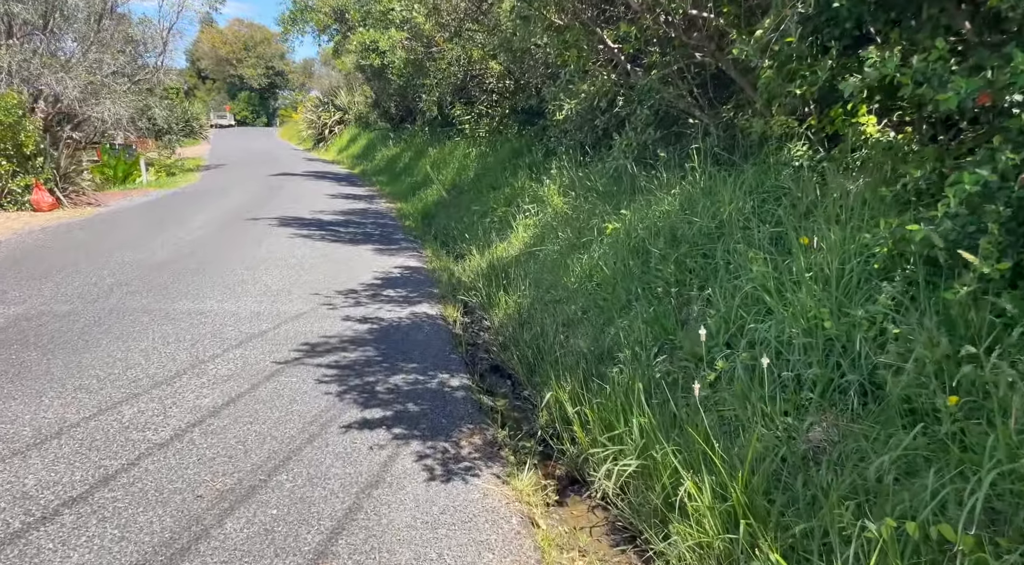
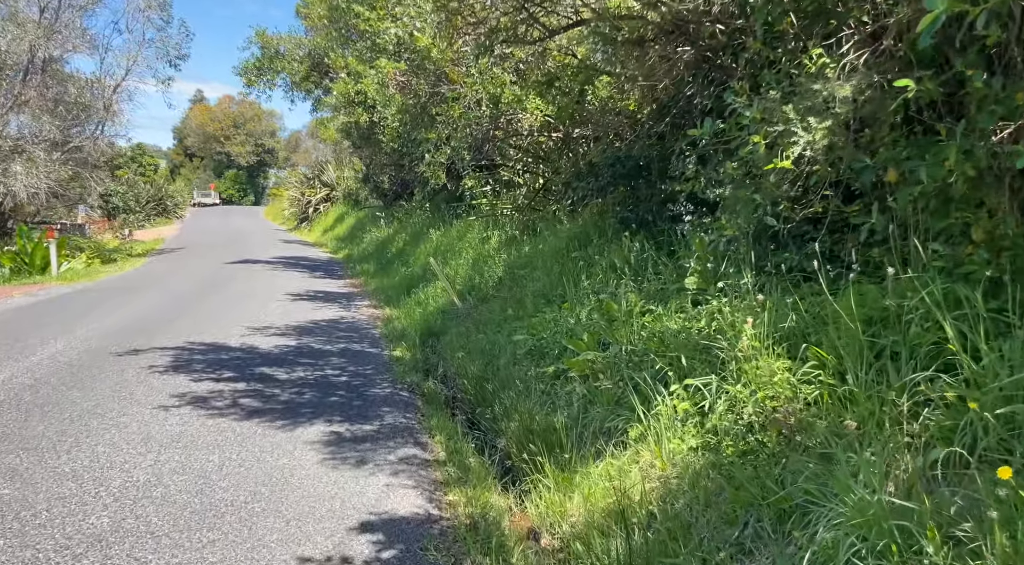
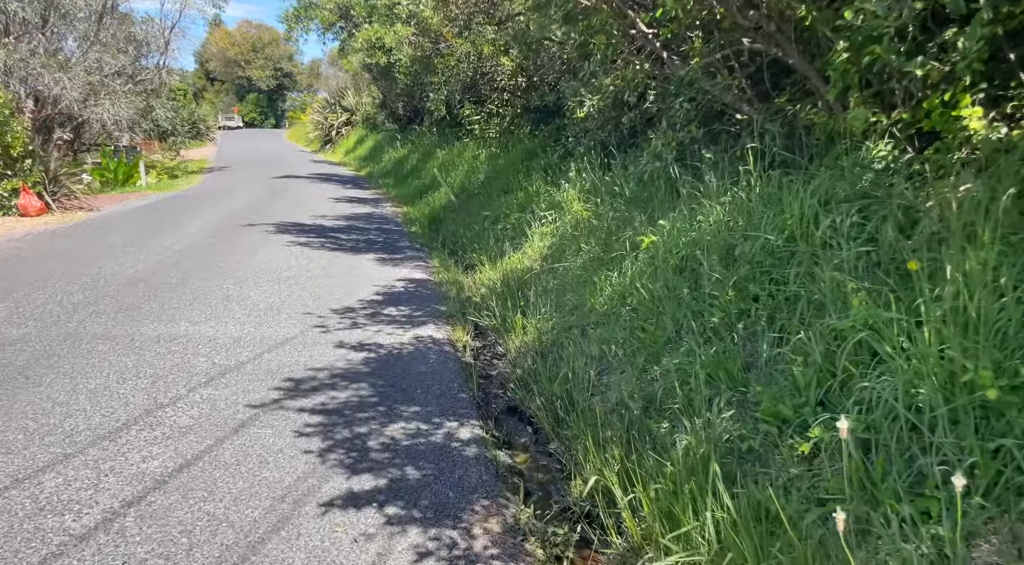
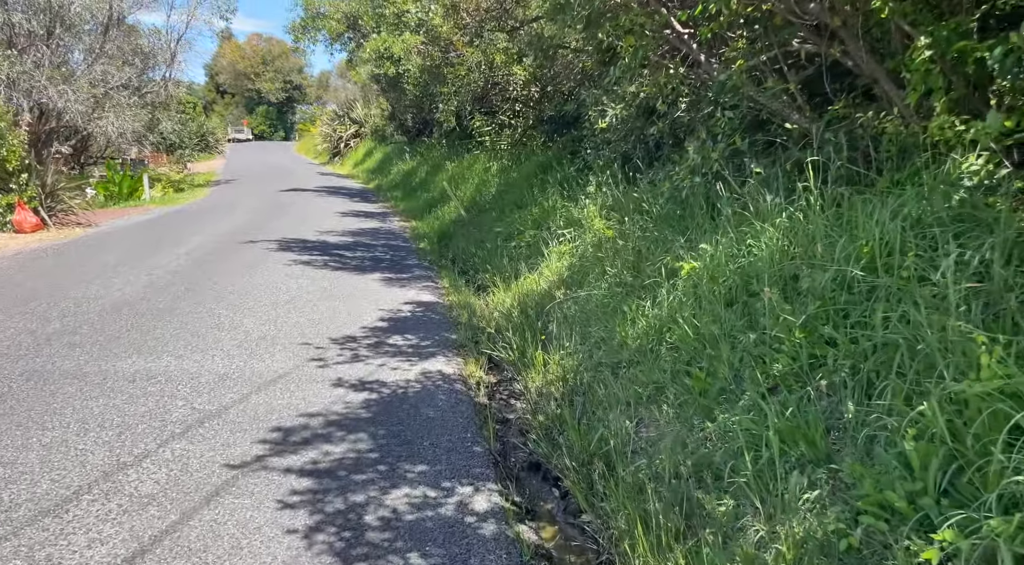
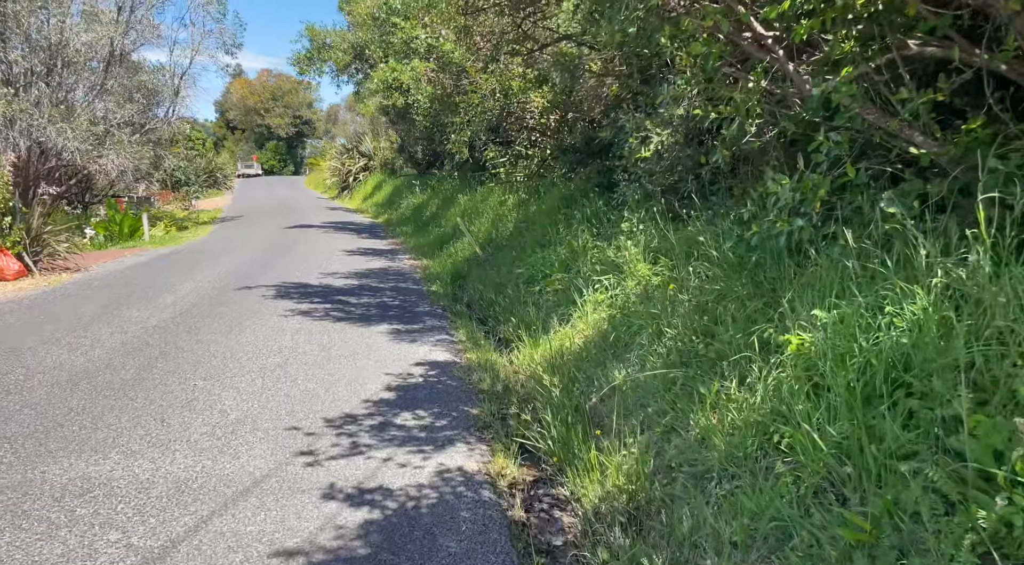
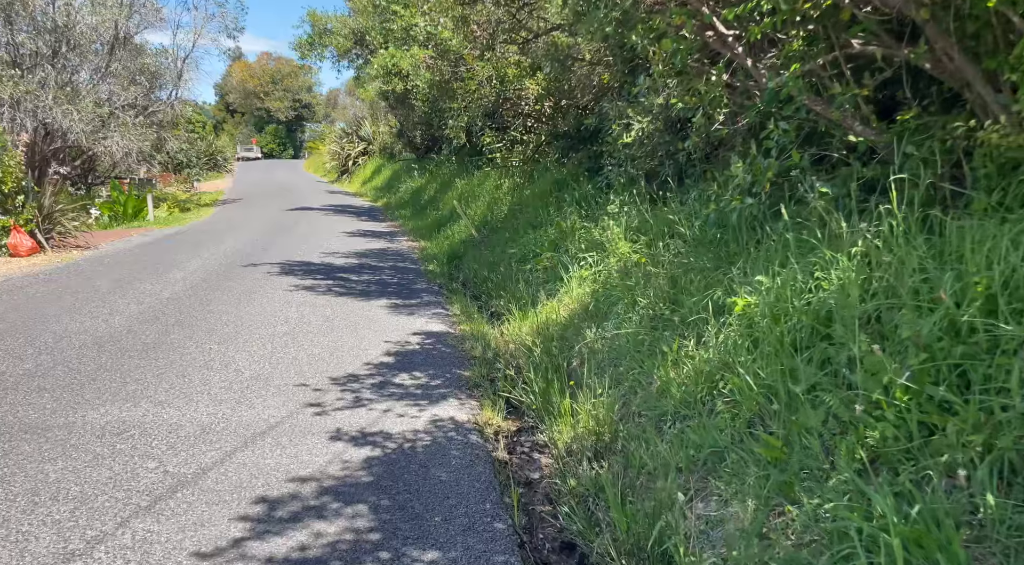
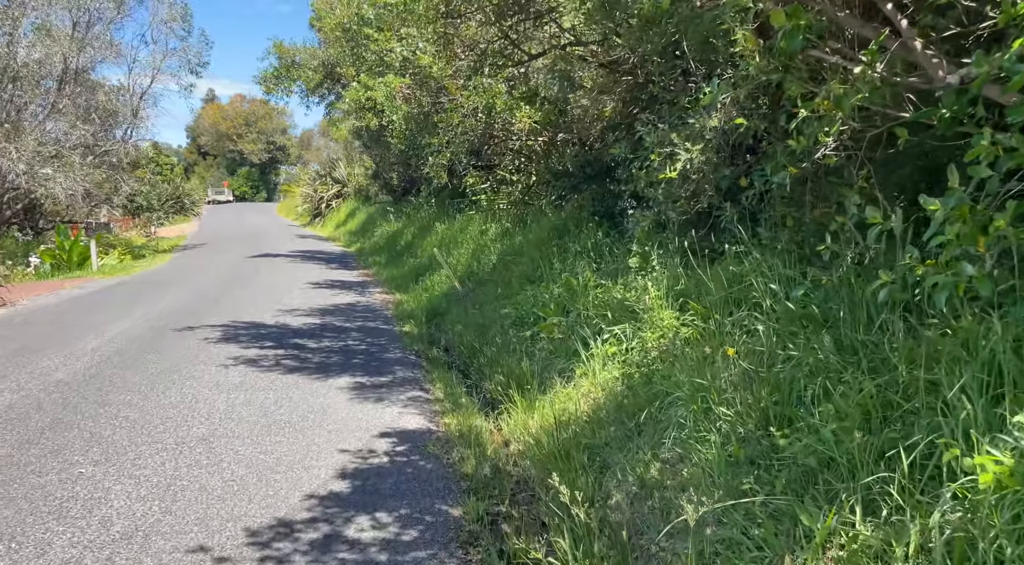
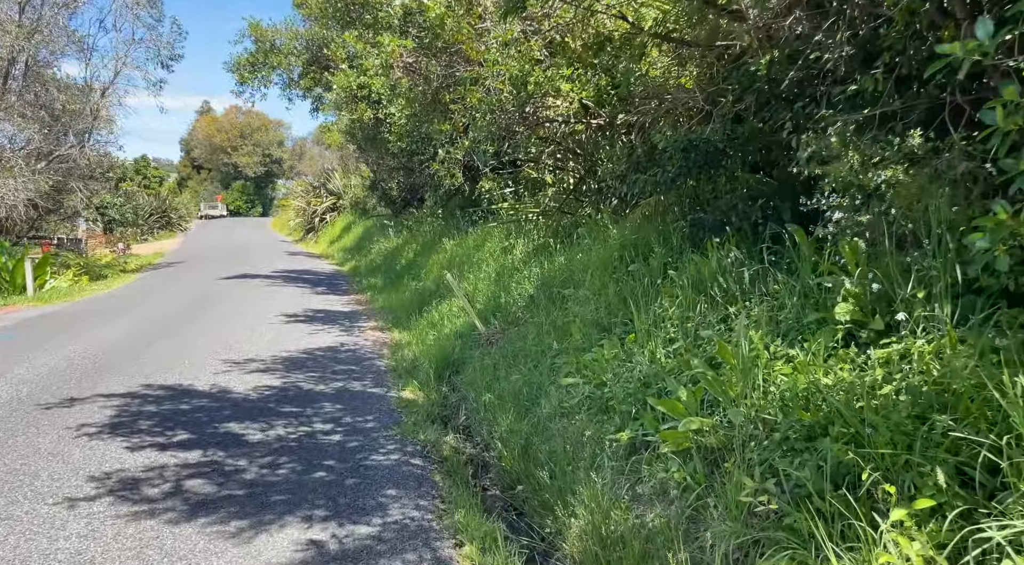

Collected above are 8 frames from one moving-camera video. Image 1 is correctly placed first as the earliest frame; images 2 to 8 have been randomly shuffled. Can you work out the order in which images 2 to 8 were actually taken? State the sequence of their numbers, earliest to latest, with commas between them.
3, 4, 6, 5, 7, 2, 8
